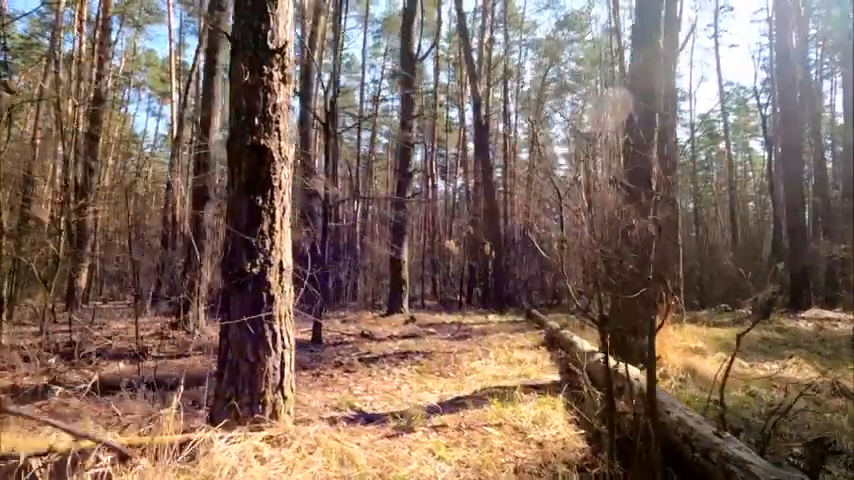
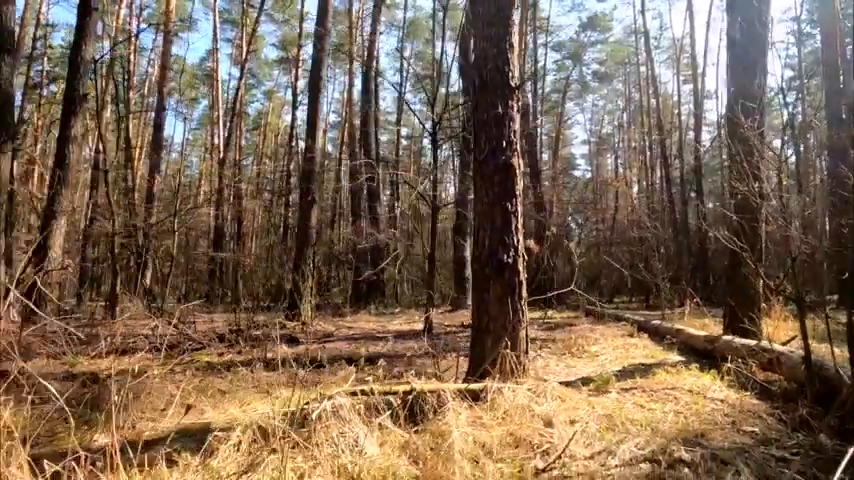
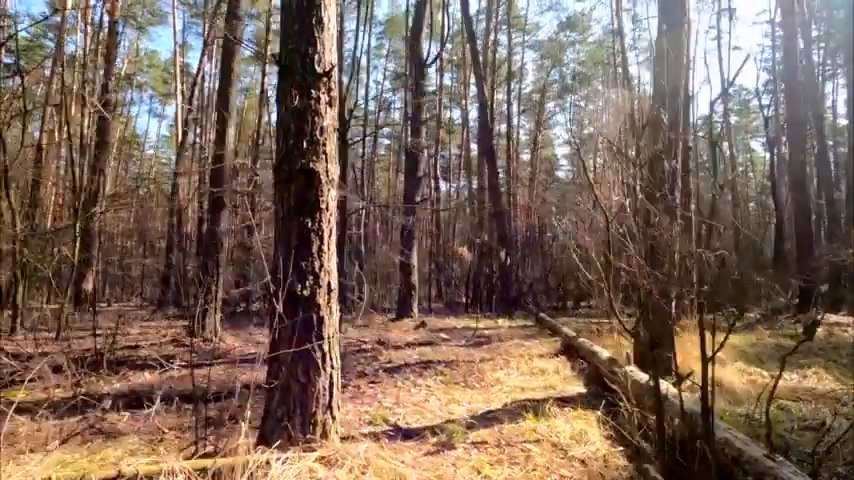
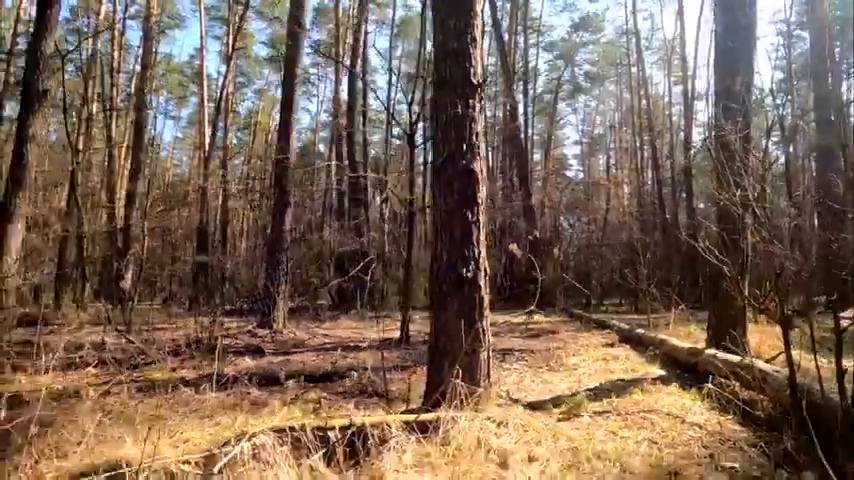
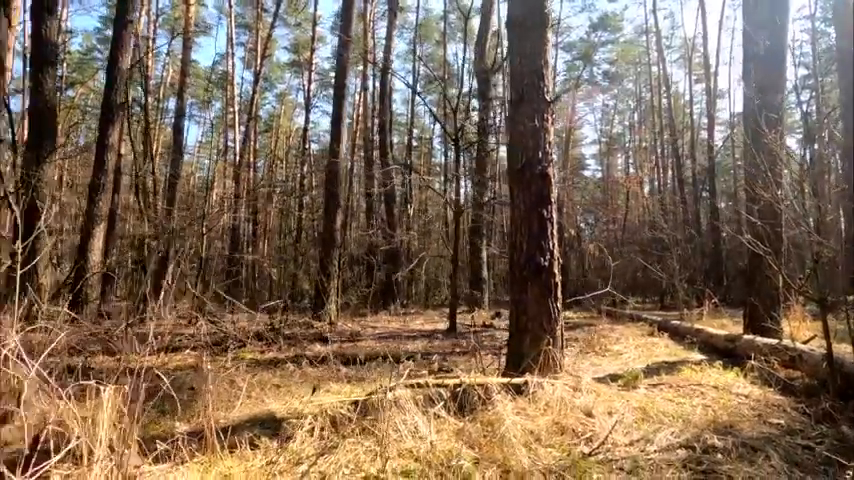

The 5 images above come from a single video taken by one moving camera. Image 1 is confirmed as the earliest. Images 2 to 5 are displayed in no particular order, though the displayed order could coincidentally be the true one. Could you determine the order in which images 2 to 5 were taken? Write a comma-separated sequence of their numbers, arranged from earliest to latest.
3, 4, 2, 5
